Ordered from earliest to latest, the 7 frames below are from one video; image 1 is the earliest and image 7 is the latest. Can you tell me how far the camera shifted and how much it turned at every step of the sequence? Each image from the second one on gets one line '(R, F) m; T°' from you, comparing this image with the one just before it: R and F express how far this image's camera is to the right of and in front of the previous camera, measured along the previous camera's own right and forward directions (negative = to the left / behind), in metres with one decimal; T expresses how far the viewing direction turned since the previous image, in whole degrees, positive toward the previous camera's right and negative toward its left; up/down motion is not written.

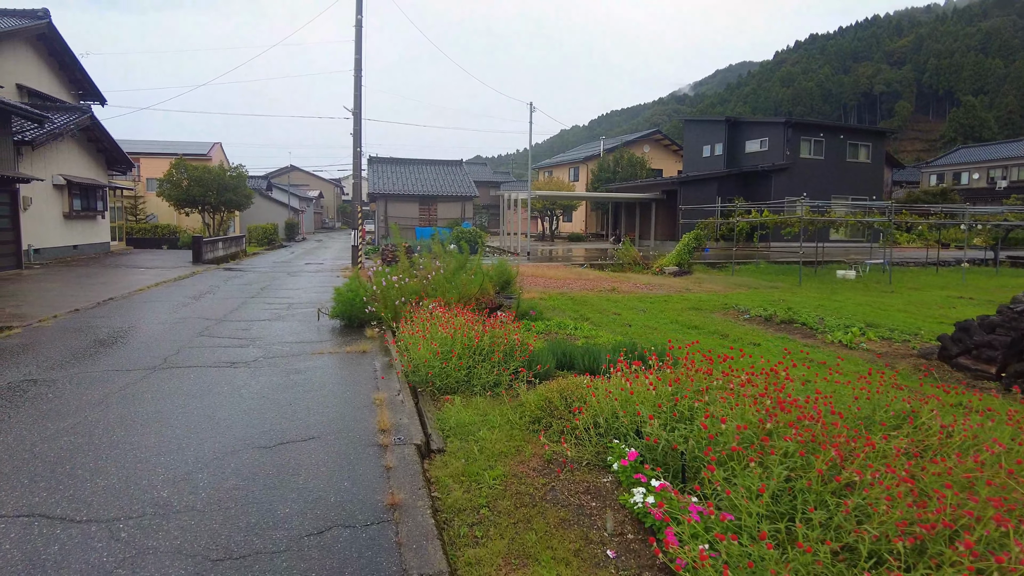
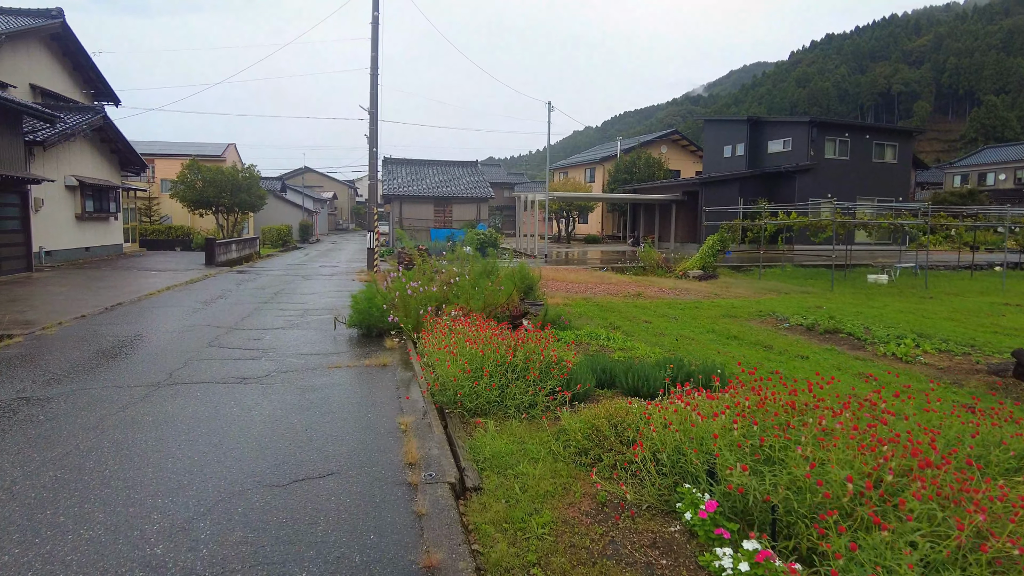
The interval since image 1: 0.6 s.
(-0.2, +0.4) m; -1°
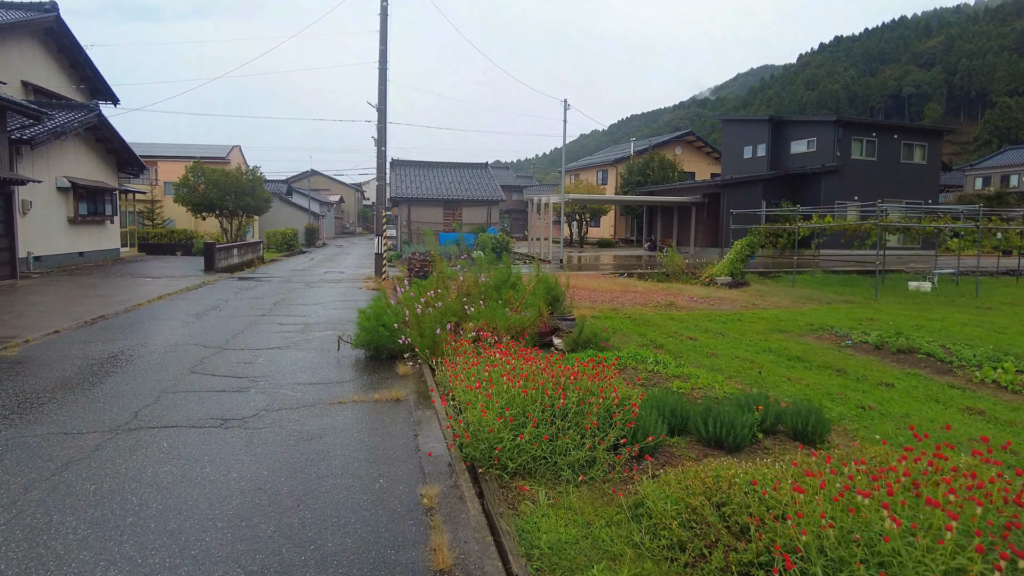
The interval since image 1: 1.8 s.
(-0.2, +0.9) m; -1°
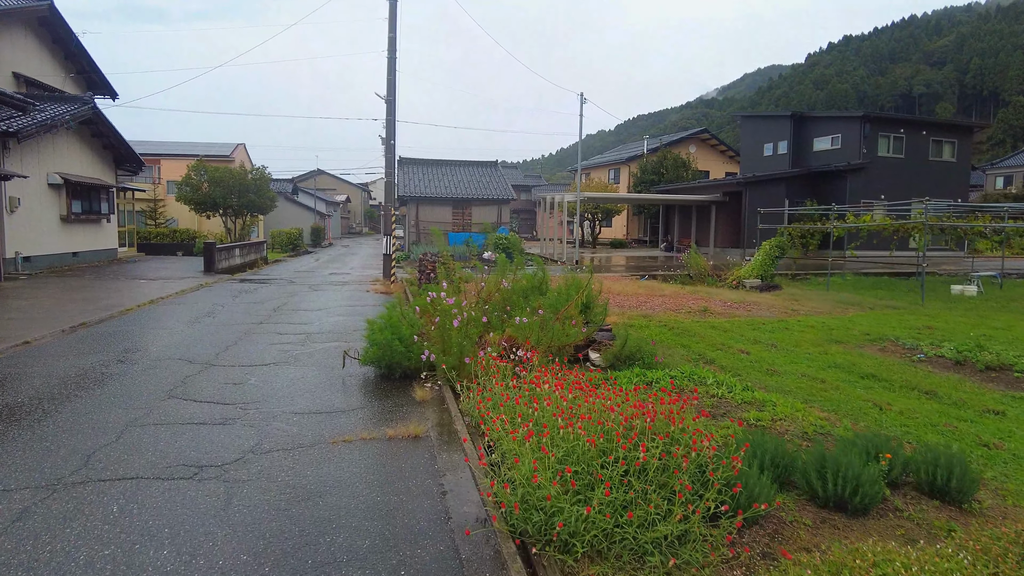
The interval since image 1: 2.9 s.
(-0.2, +0.8) m; -1°
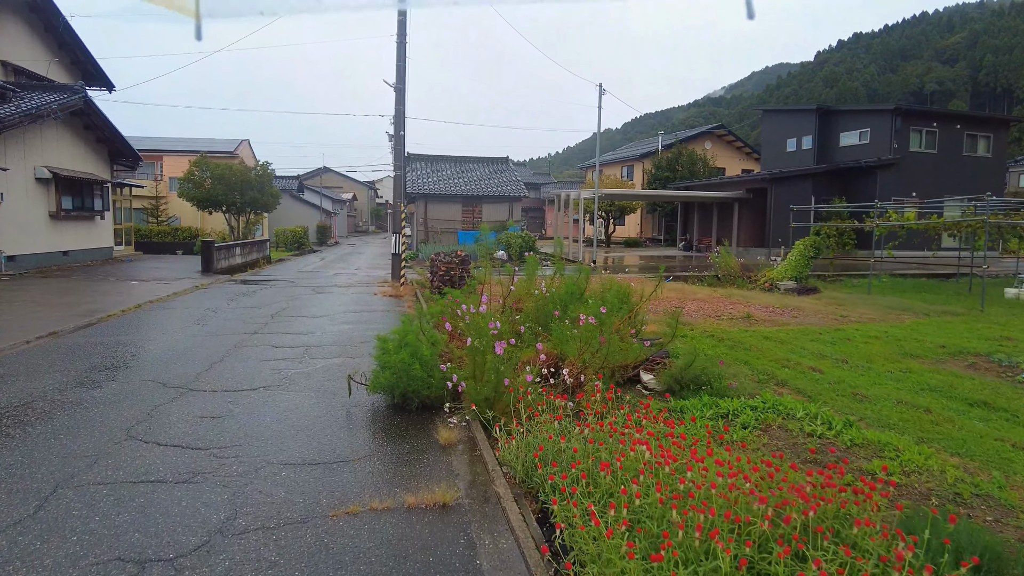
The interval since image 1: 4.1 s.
(-0.2, +0.9) m; -1°
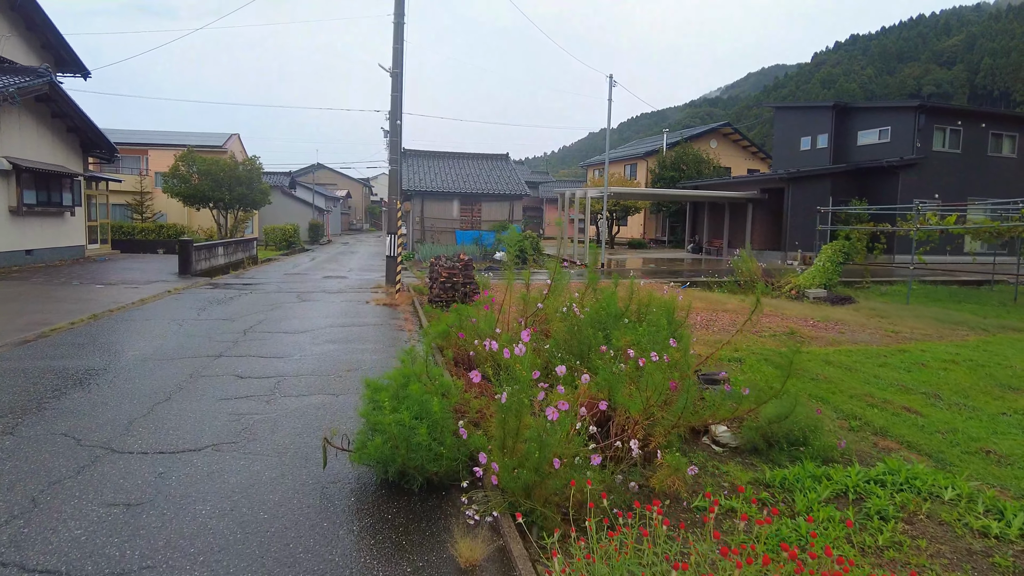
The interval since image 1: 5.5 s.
(-0.2, +1.1) m; 0°
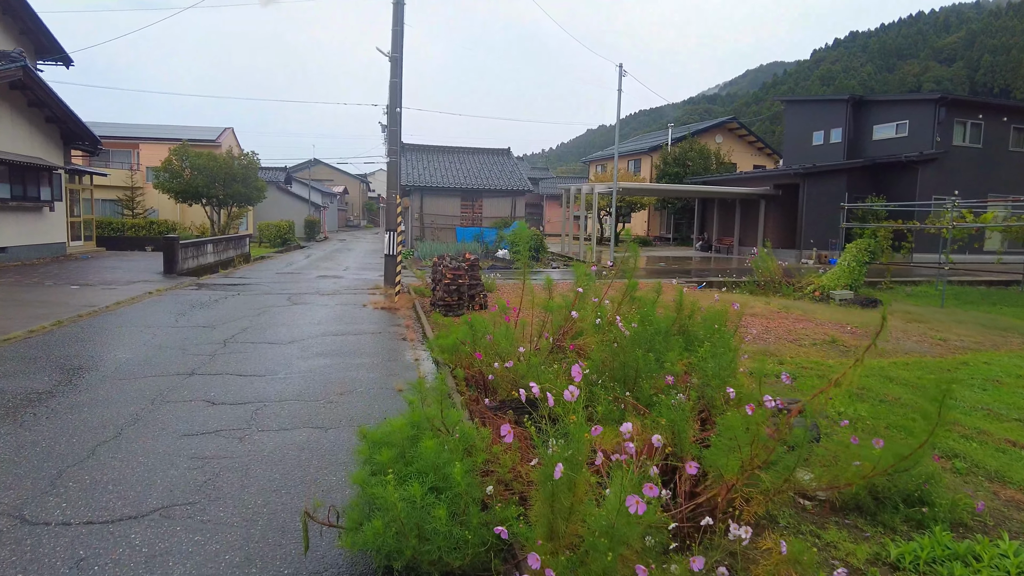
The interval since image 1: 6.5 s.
(-0.2, +0.8) m; 0°
